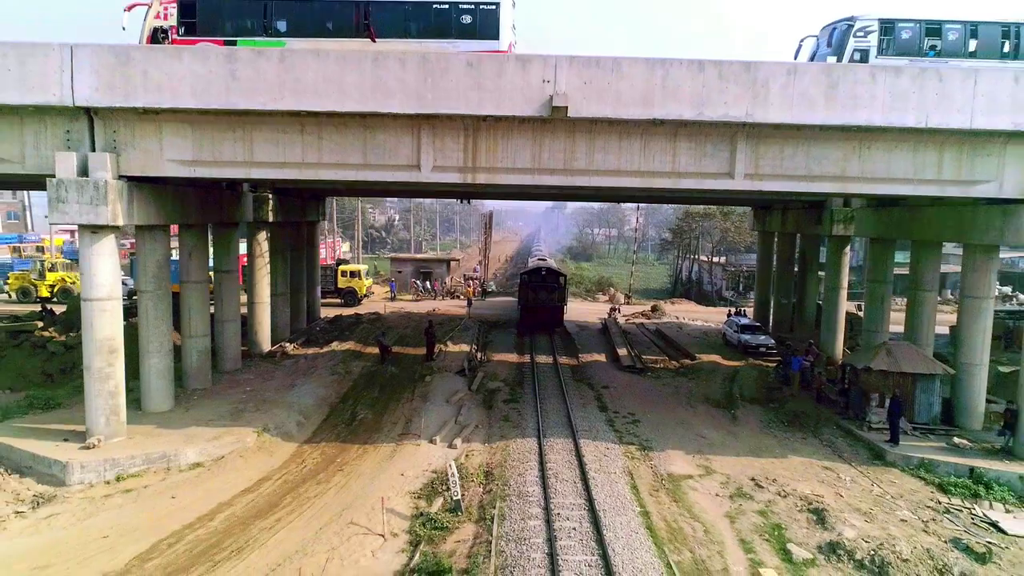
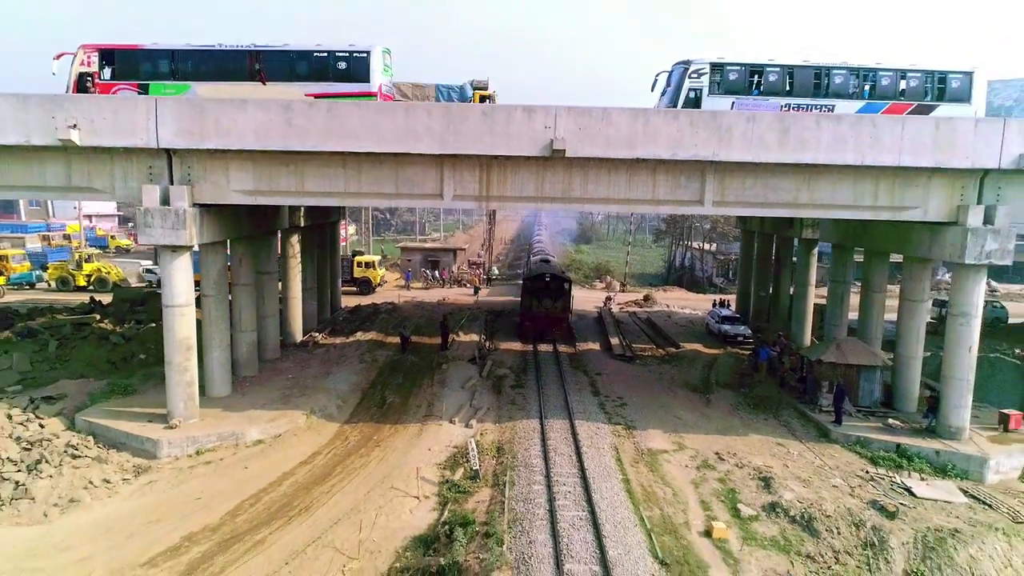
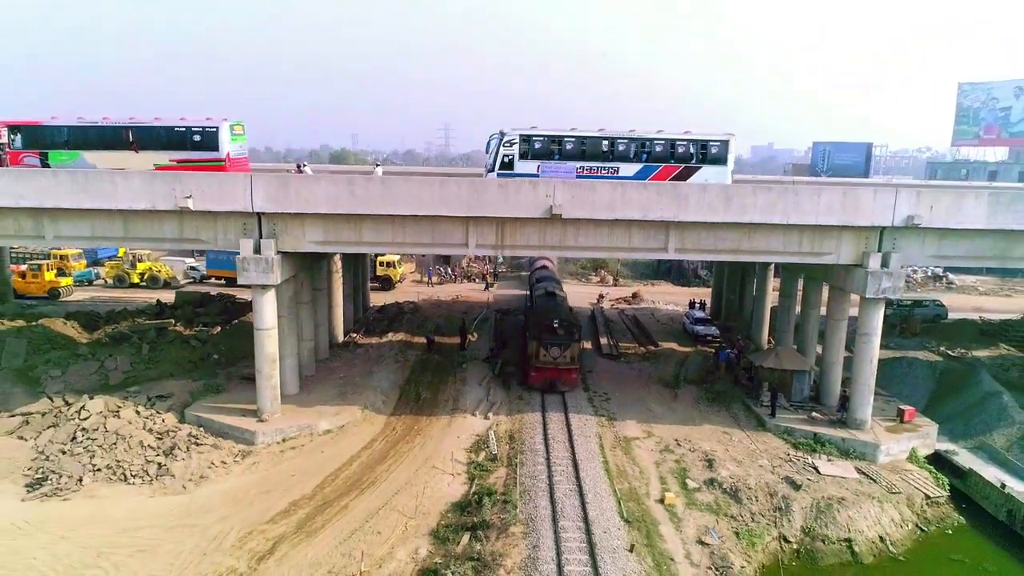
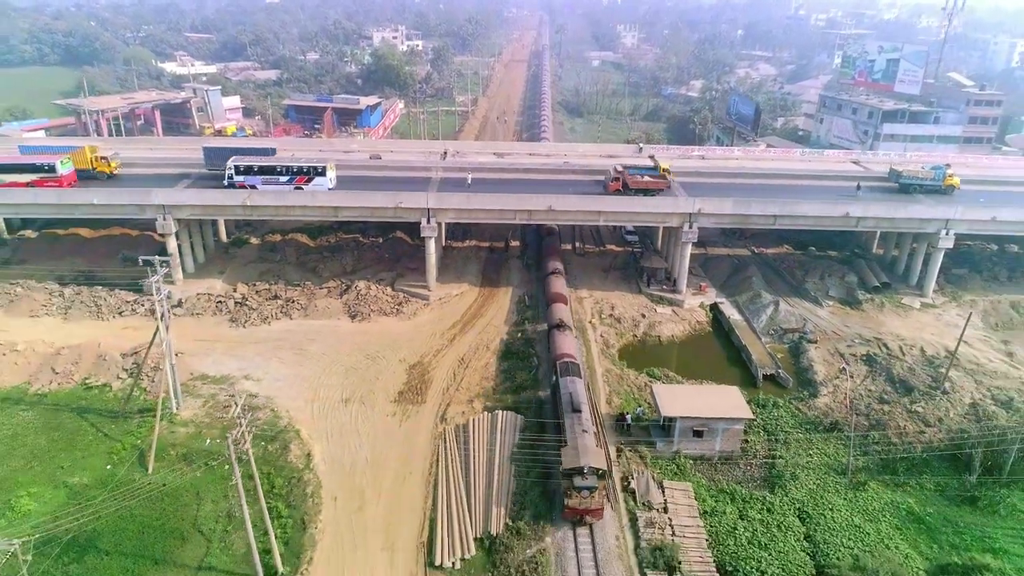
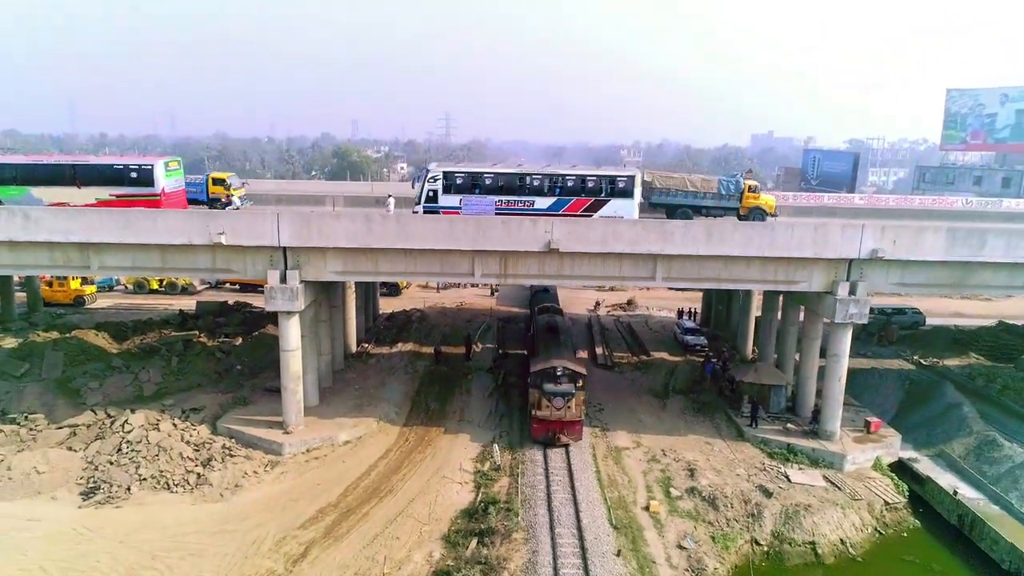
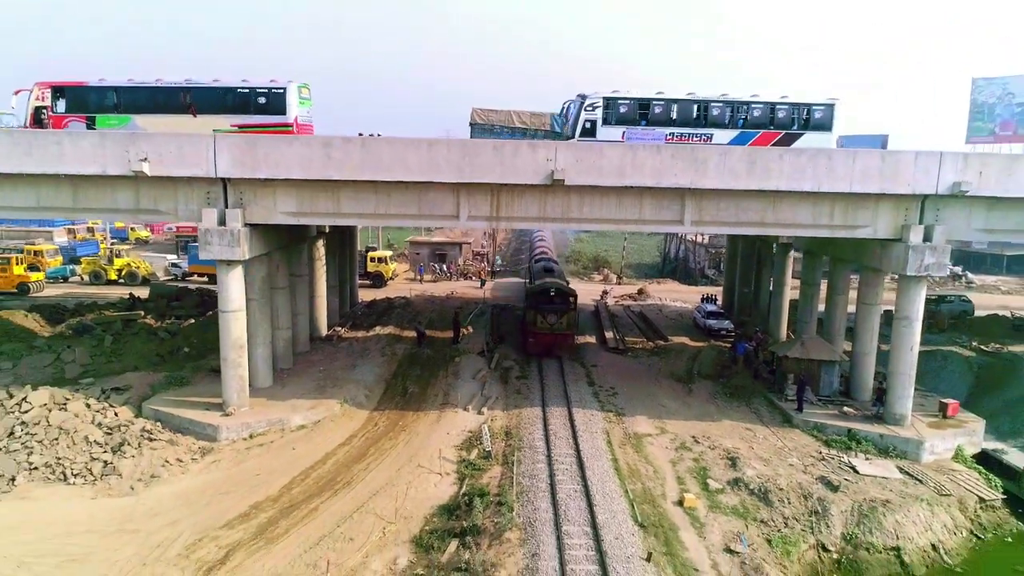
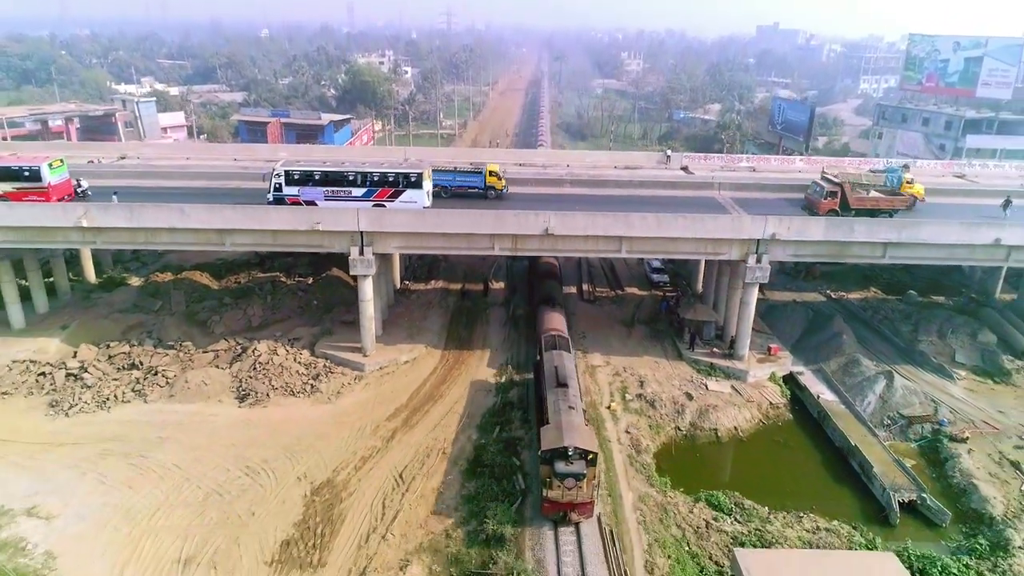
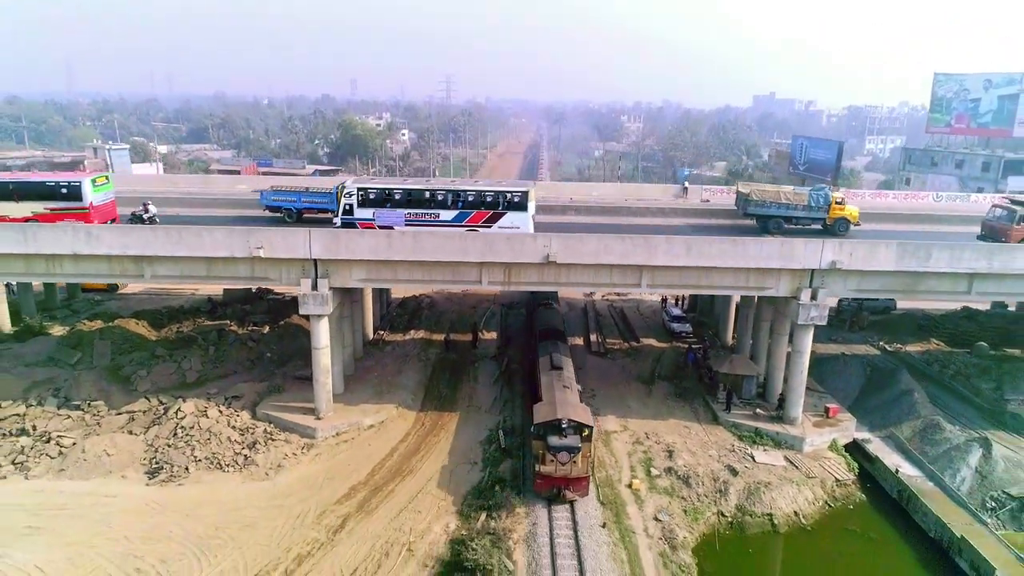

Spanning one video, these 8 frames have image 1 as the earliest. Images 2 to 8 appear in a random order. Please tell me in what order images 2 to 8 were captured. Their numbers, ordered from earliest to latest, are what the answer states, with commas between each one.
2, 6, 3, 5, 8, 7, 4
